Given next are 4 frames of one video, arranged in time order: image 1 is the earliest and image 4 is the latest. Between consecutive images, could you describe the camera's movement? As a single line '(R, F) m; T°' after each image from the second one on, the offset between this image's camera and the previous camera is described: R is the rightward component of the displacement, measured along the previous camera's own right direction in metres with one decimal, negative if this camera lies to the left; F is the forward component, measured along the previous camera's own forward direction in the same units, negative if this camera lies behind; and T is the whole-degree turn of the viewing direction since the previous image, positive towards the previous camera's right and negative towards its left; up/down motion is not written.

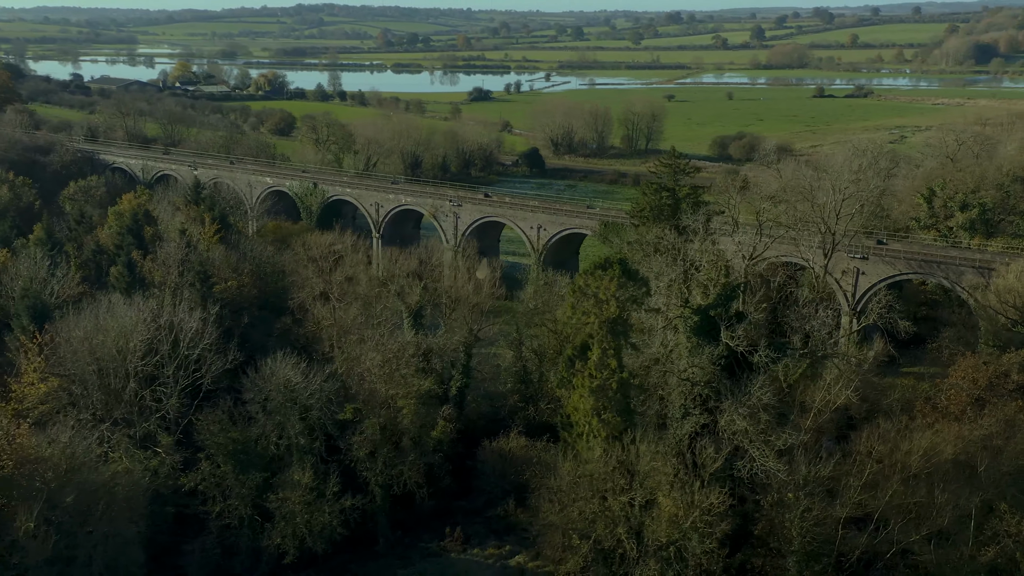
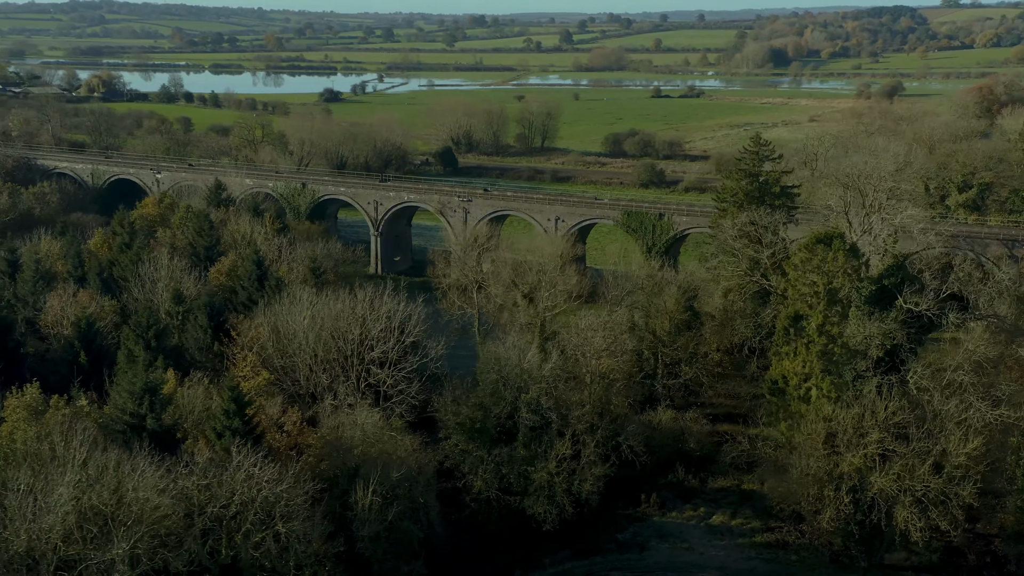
(-7.8, -0.7) m; +10°
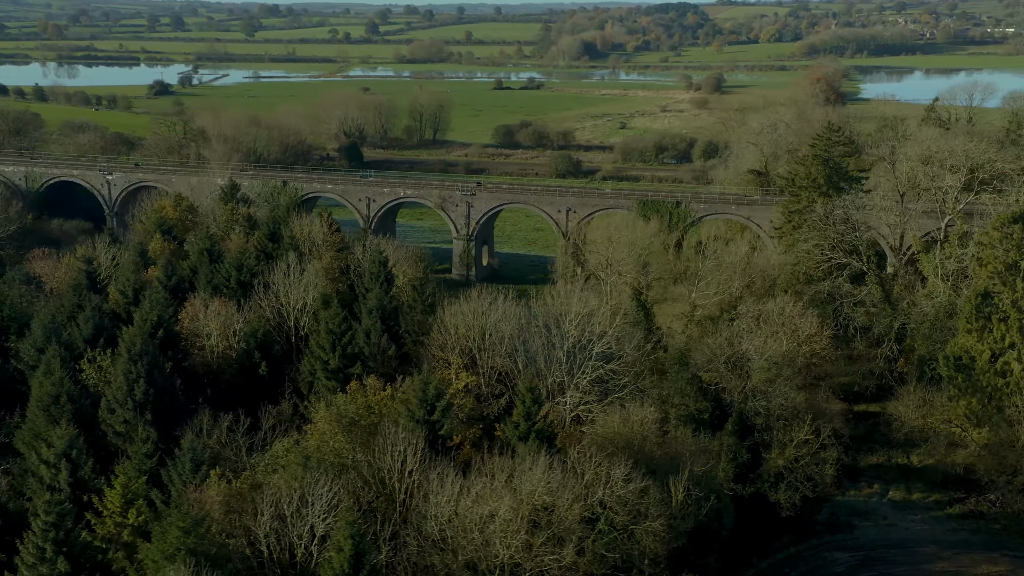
(-7.8, +0.9) m; +11°
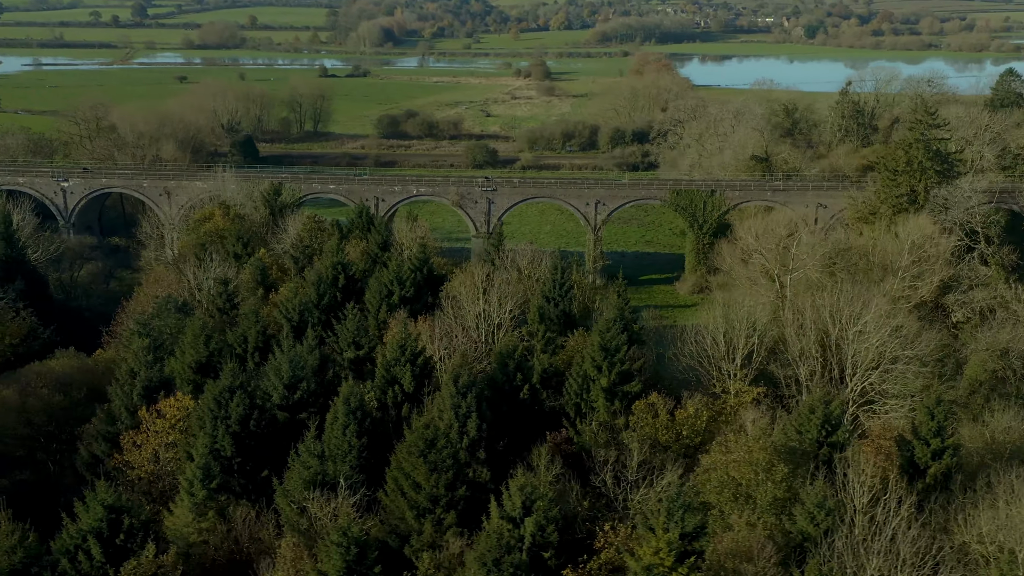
(-8.8, +2.5) m; +12°
